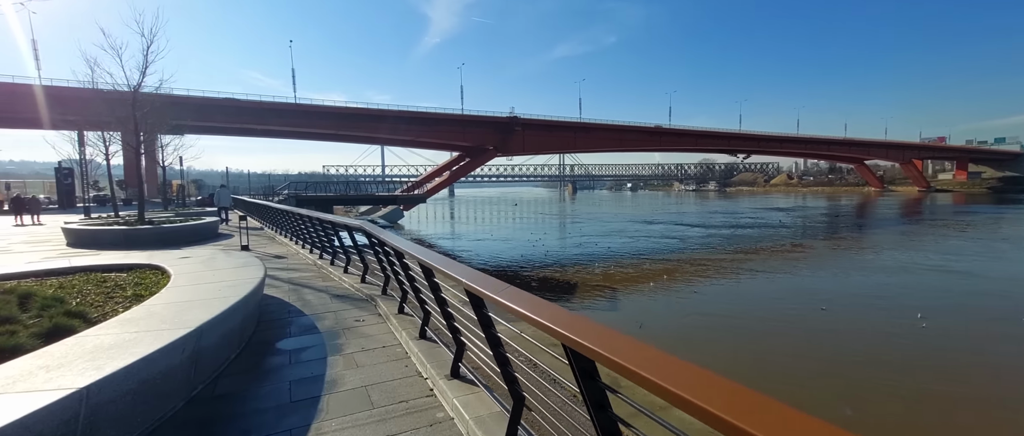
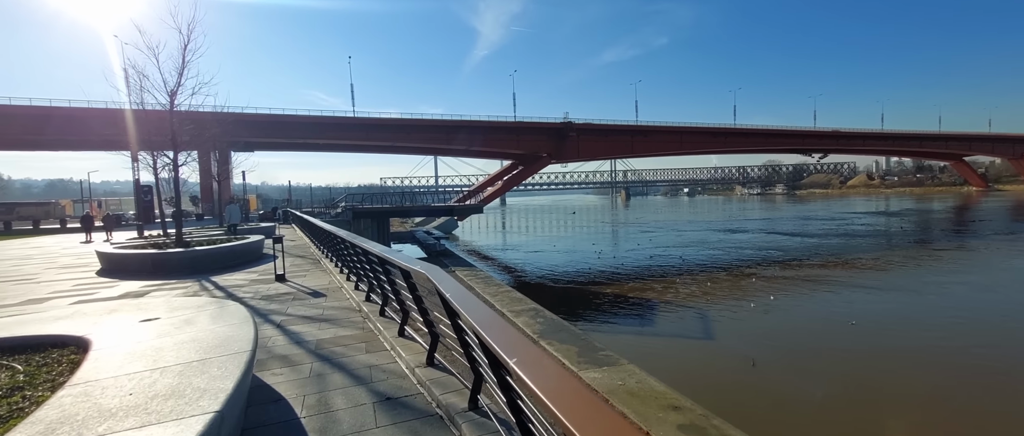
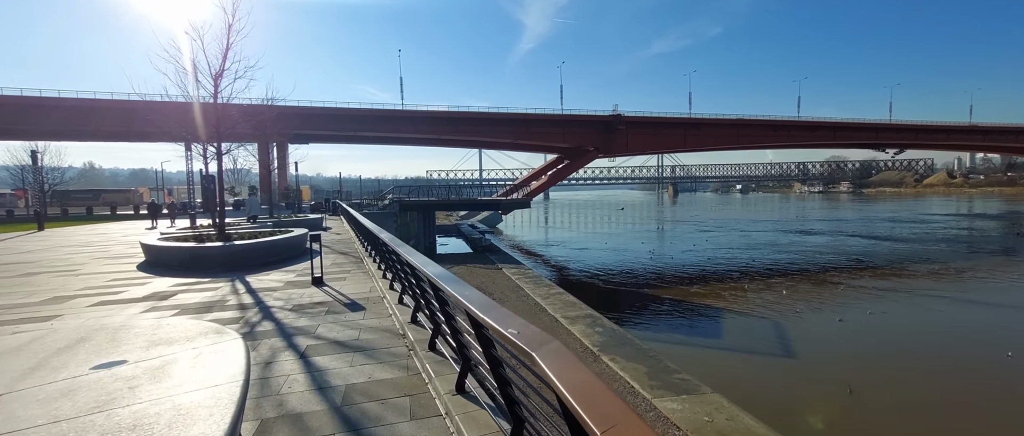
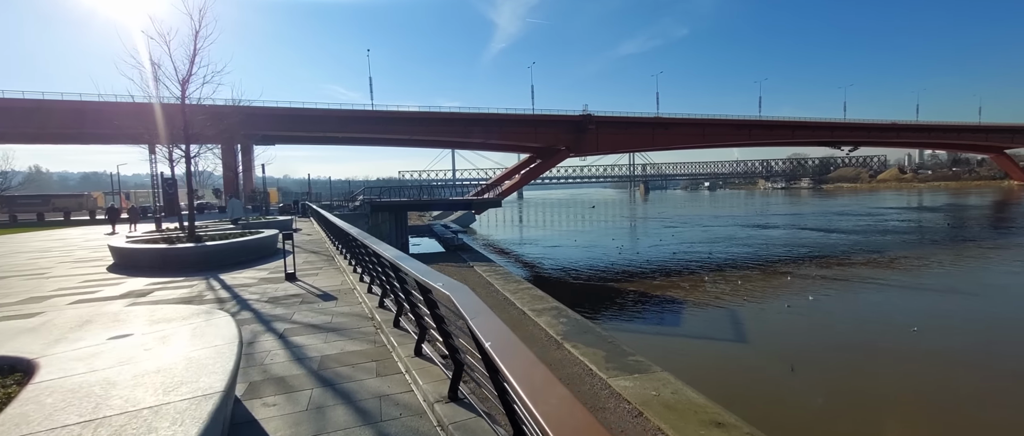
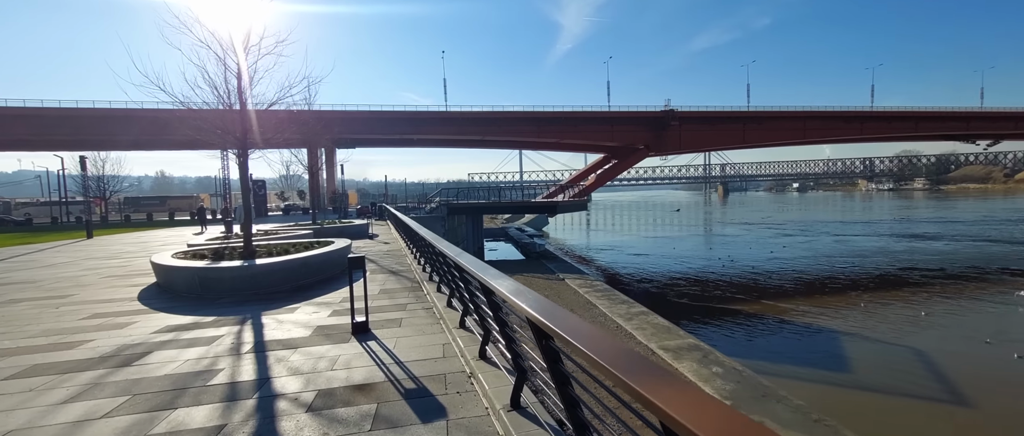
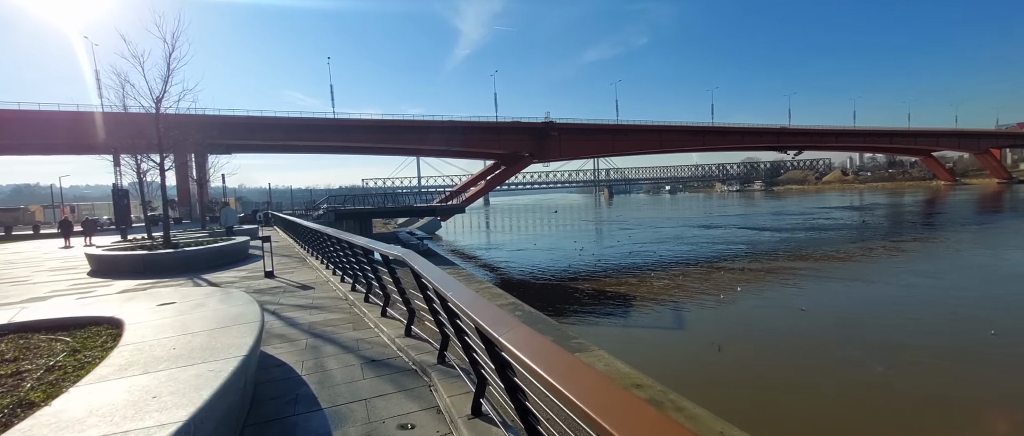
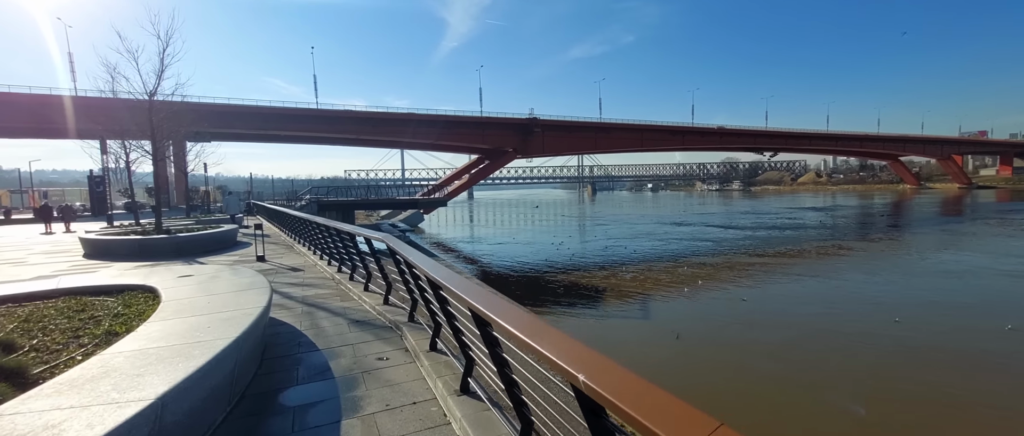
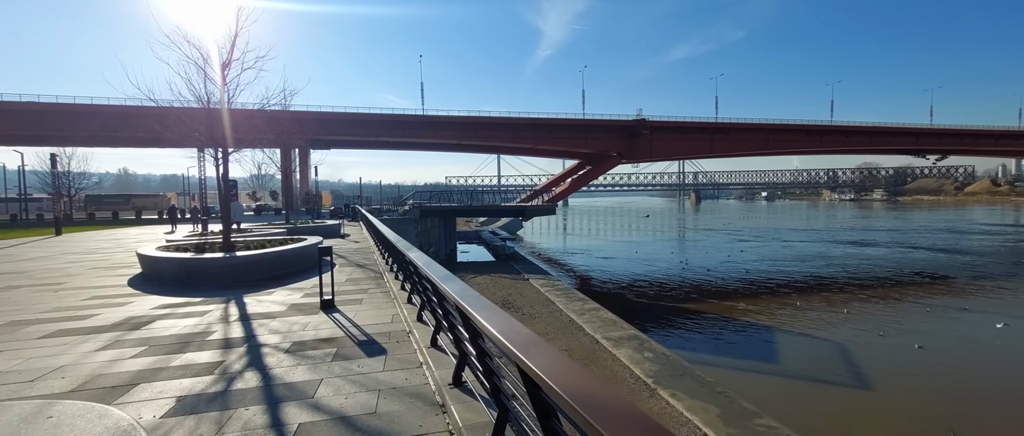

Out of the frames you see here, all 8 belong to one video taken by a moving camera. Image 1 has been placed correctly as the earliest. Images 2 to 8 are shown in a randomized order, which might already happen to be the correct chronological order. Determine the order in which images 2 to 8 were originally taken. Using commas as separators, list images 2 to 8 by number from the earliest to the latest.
7, 6, 2, 4, 3, 8, 5
